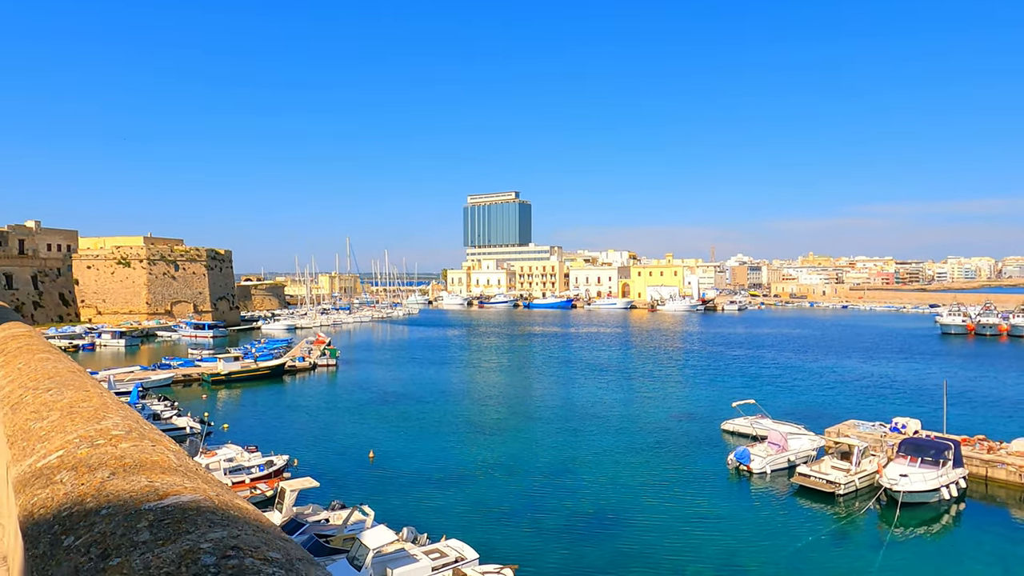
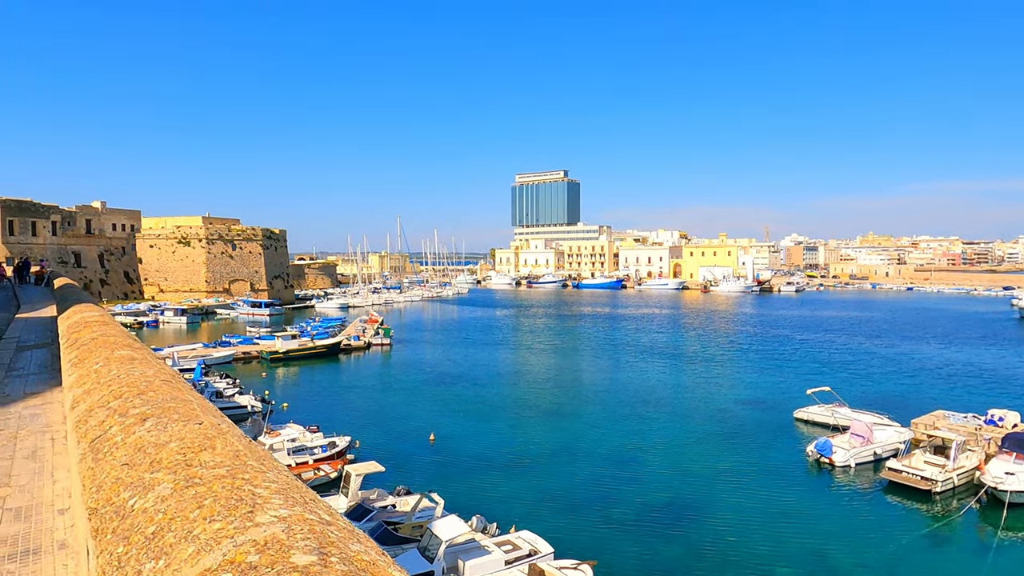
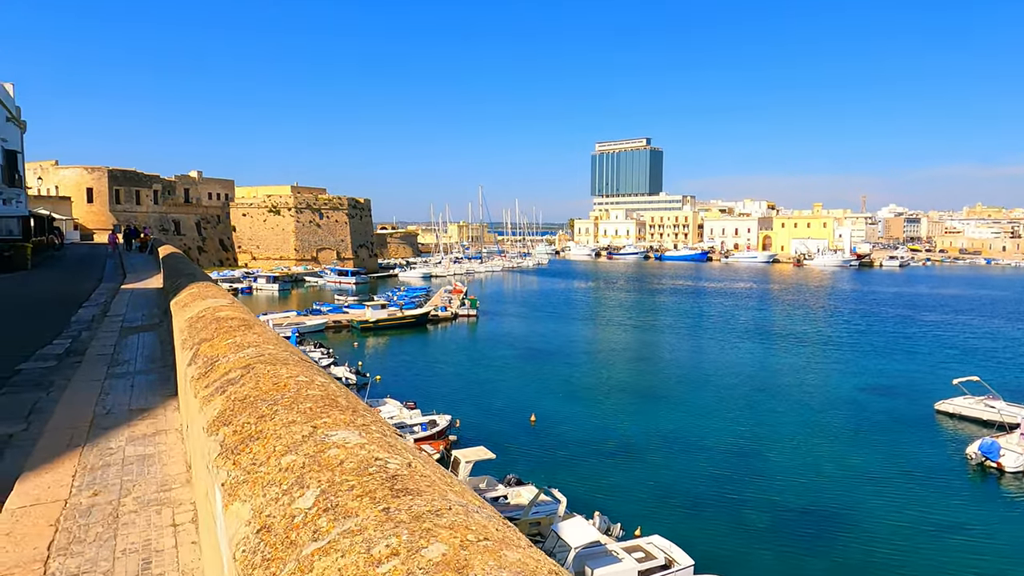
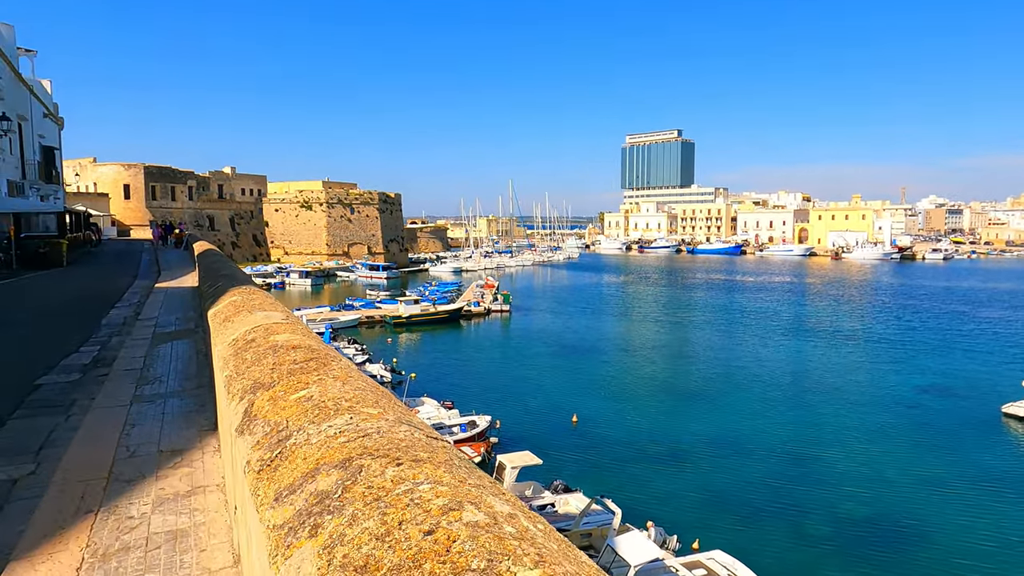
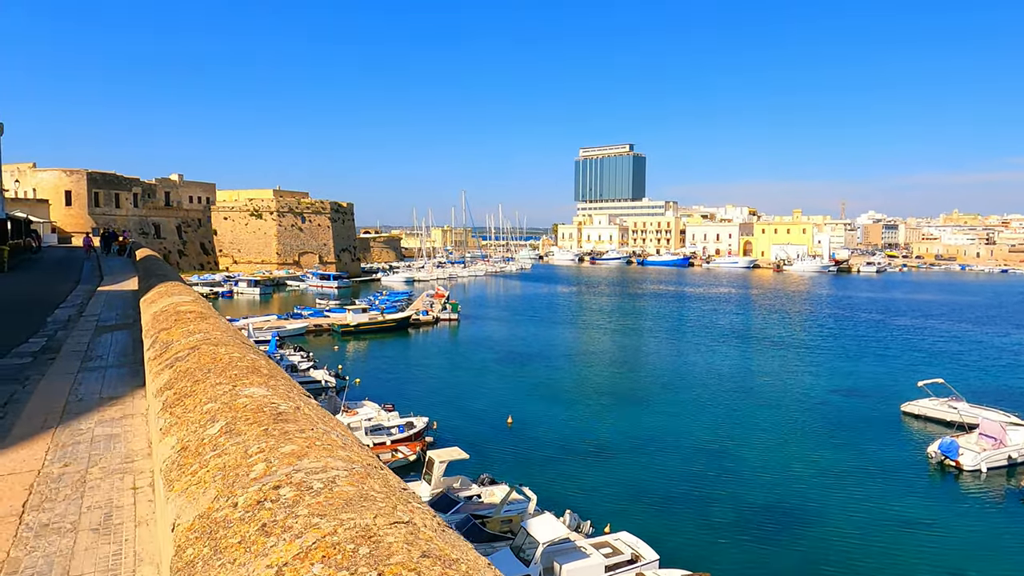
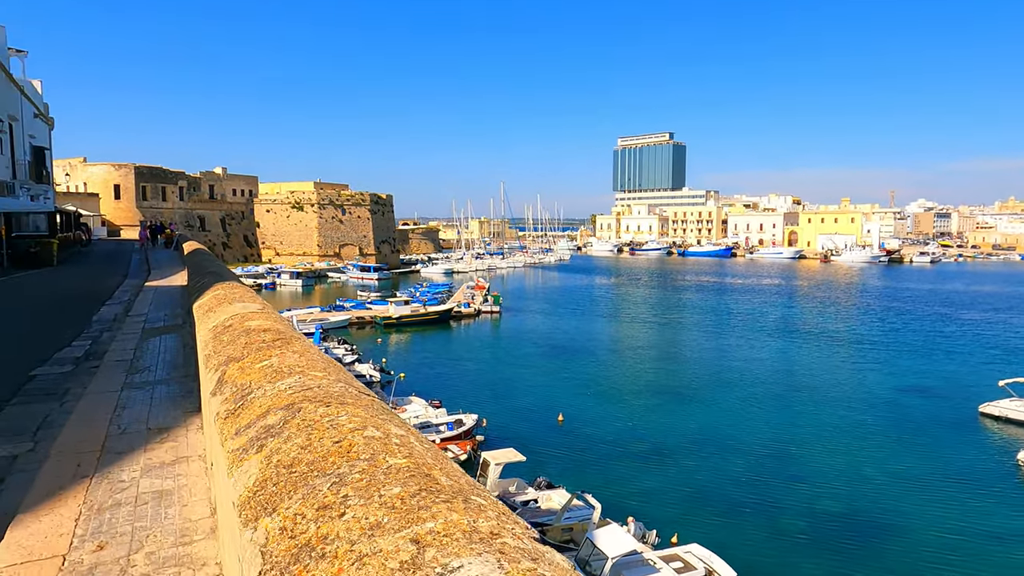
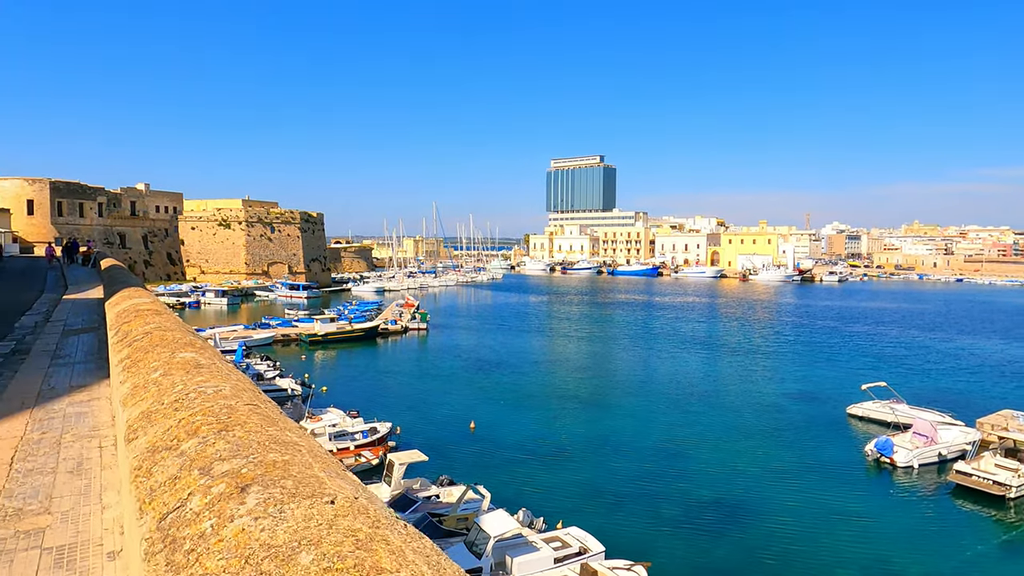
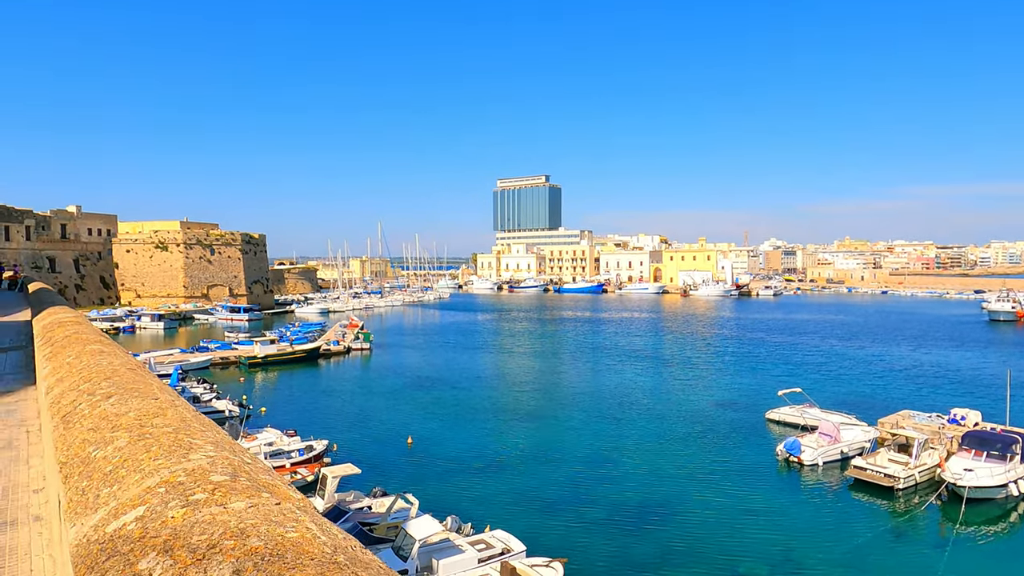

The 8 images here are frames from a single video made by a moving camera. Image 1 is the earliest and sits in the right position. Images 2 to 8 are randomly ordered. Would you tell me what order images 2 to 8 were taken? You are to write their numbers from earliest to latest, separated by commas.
8, 2, 7, 5, 3, 6, 4
